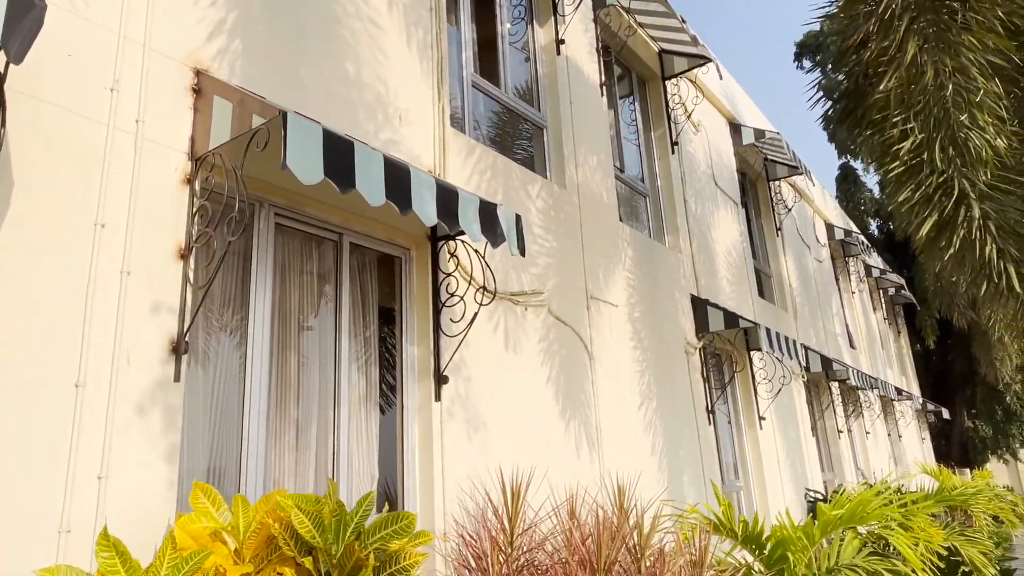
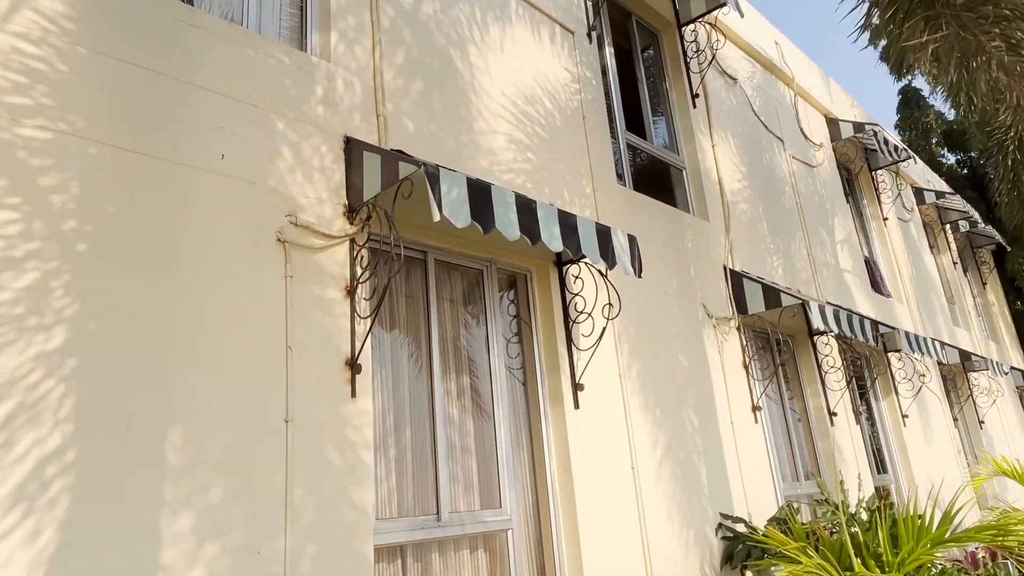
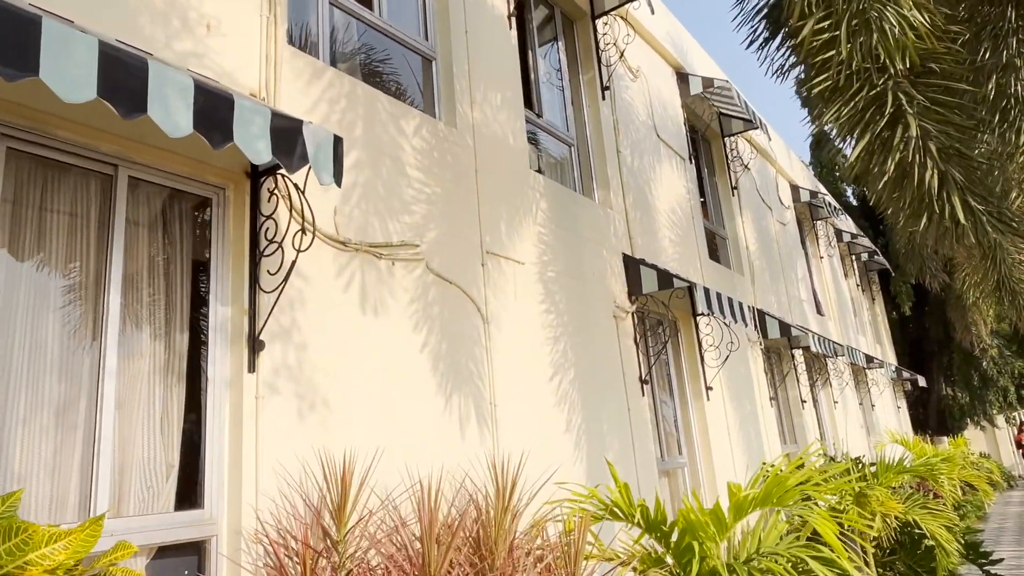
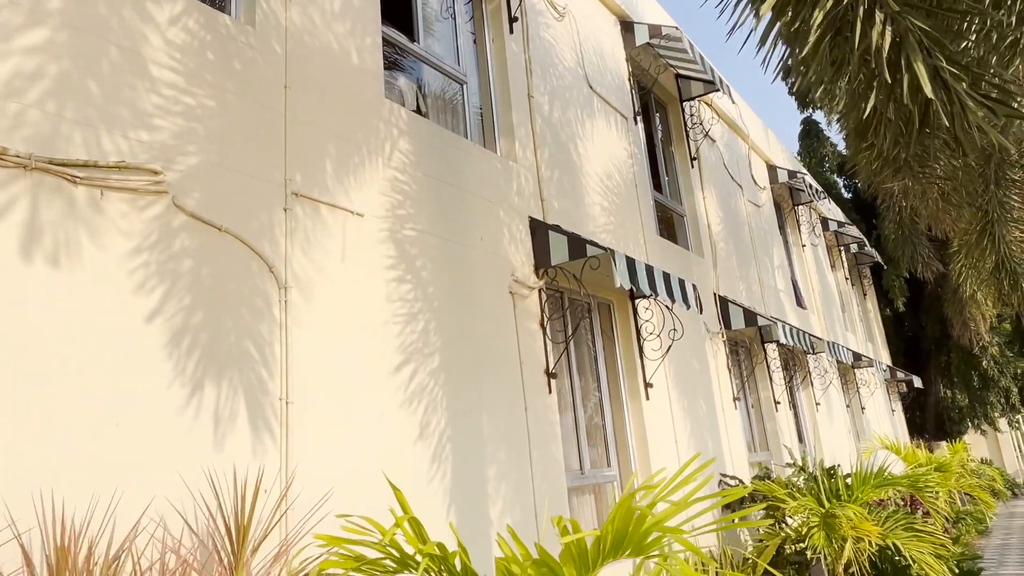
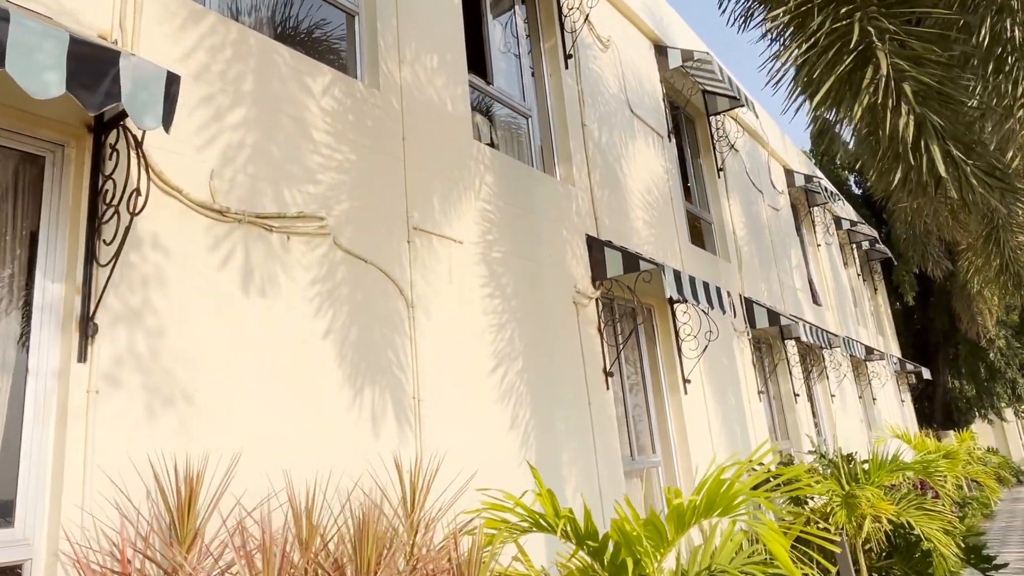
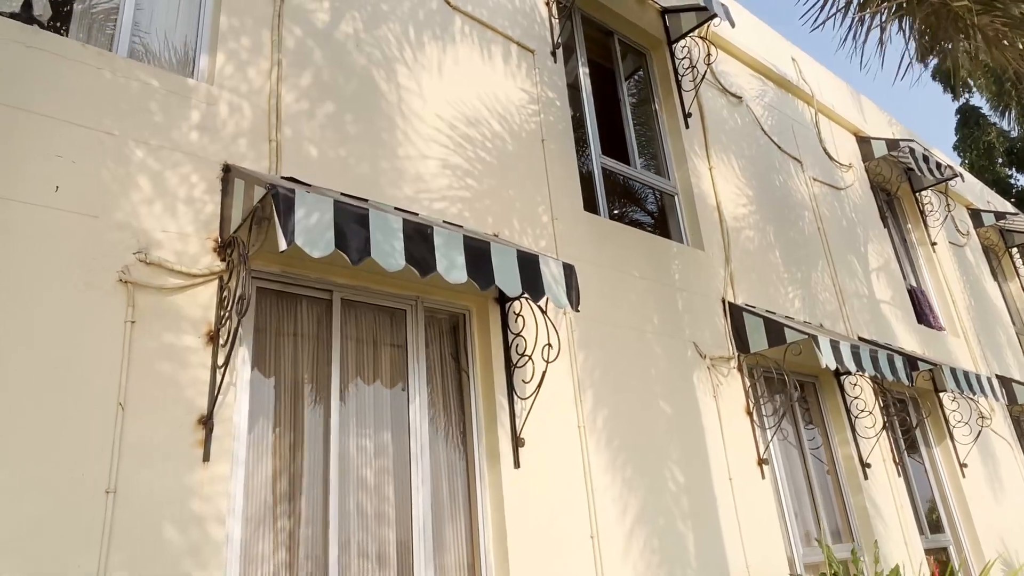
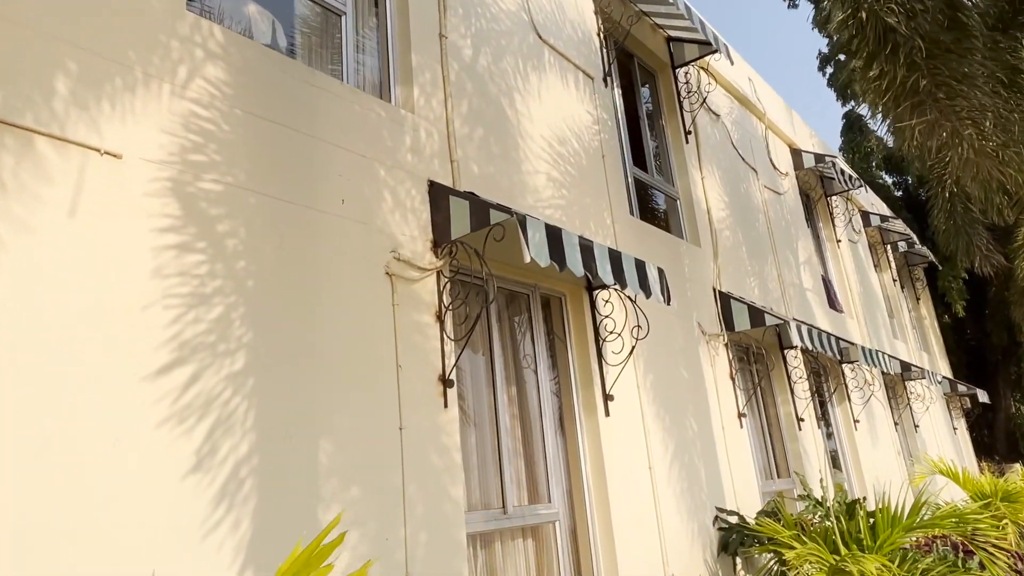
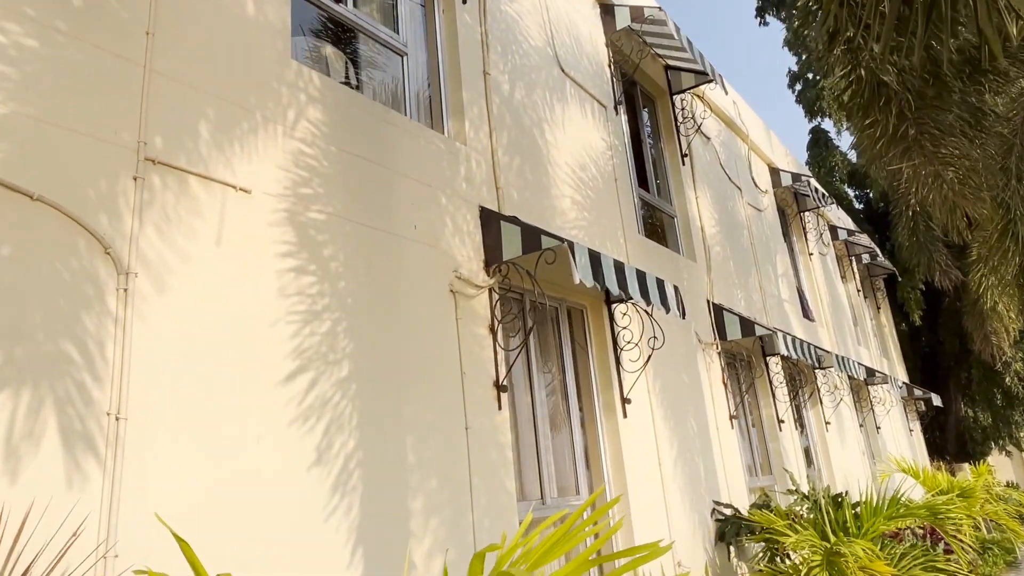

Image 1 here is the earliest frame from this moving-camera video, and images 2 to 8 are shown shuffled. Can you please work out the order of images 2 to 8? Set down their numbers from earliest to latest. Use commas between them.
3, 5, 4, 8, 7, 2, 6
